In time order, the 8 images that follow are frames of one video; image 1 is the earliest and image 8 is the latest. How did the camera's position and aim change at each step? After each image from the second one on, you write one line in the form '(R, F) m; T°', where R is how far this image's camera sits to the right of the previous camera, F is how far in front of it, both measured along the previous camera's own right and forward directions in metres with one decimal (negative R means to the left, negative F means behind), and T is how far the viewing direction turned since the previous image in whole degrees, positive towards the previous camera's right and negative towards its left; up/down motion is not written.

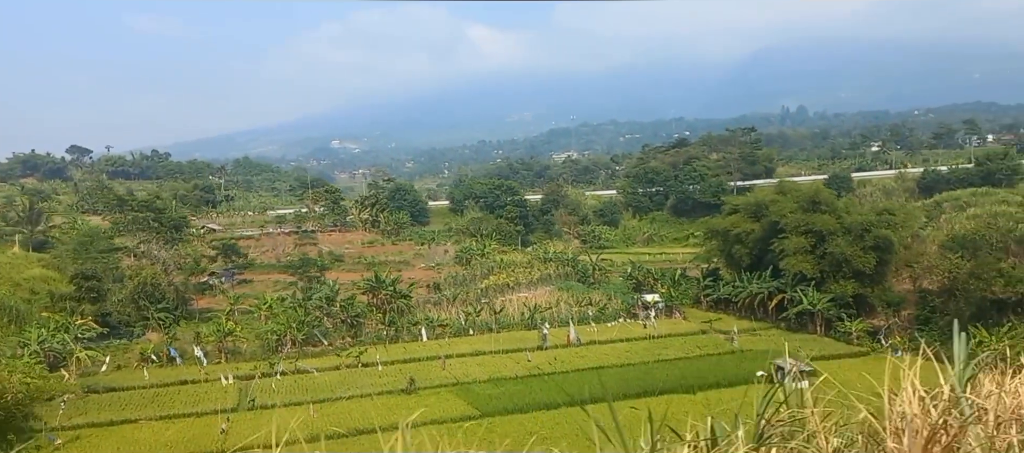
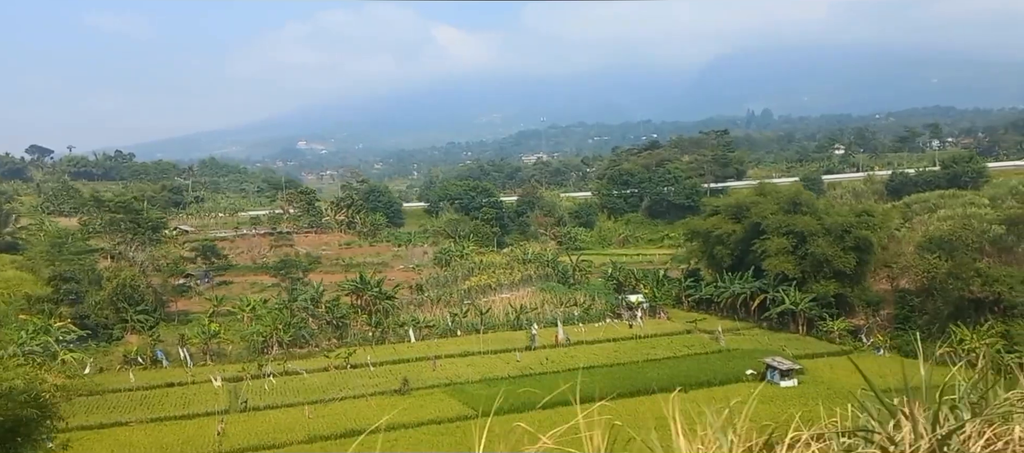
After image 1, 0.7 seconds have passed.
(-0.4, -0.1) m; +2°
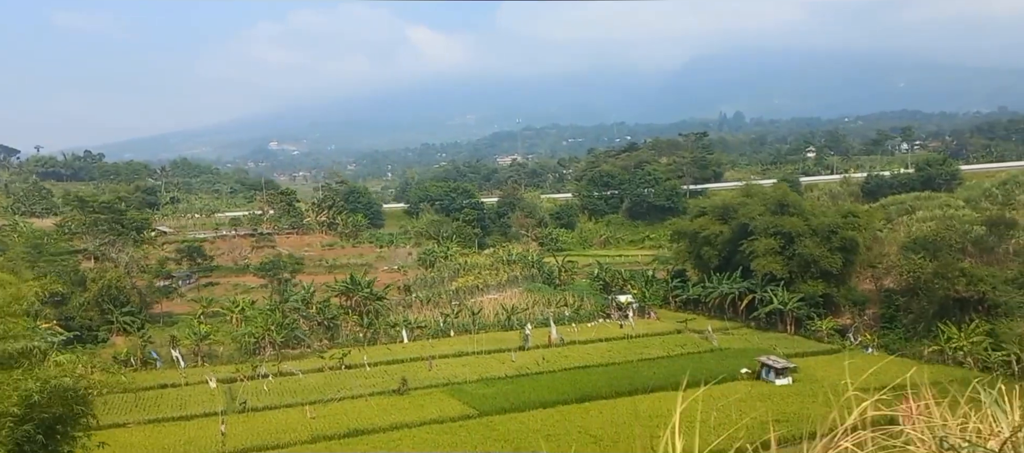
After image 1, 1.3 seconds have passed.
(-0.4, -0.1) m; +2°
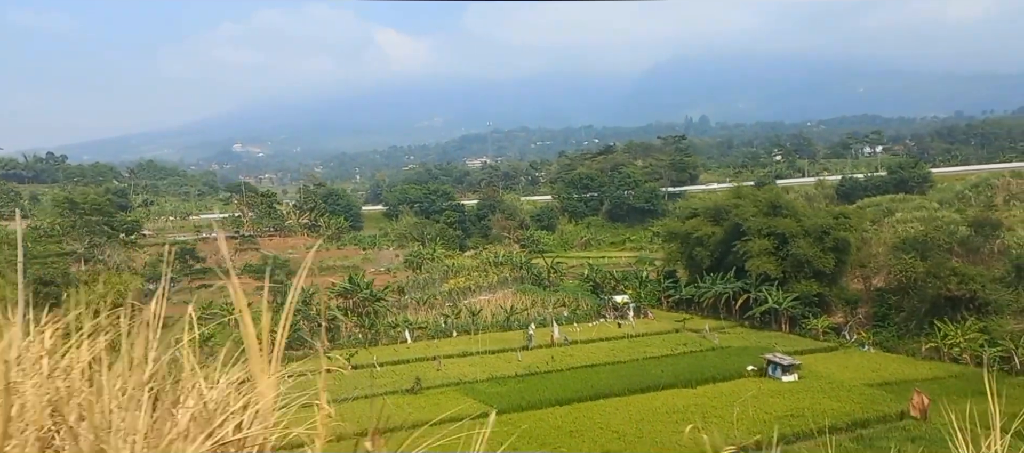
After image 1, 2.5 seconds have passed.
(-0.8, -0.2) m; +2°
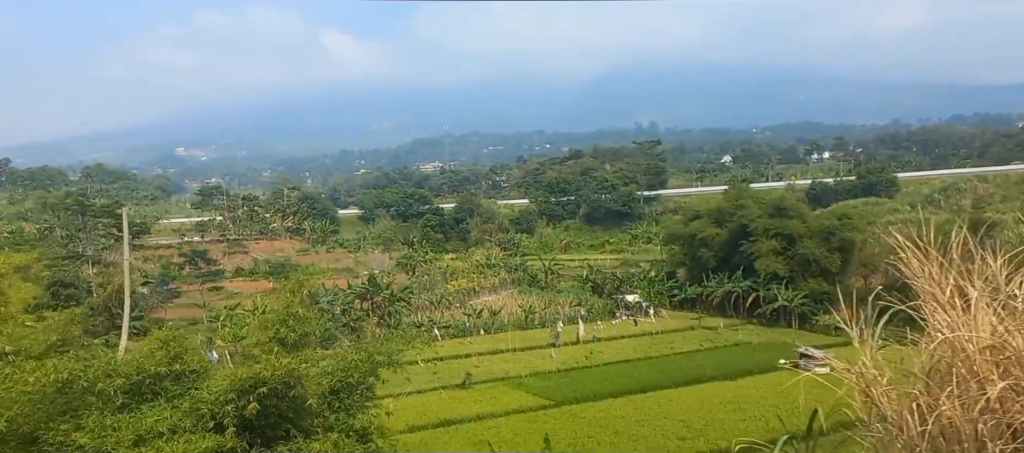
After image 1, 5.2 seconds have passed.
(-1.7, -0.5) m; +3°
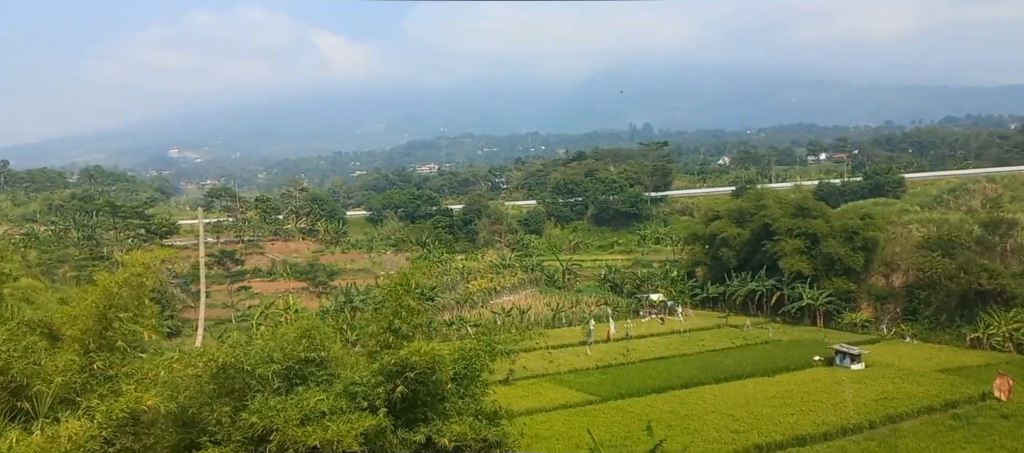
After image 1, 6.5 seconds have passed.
(-0.8, -0.3) m; 0°
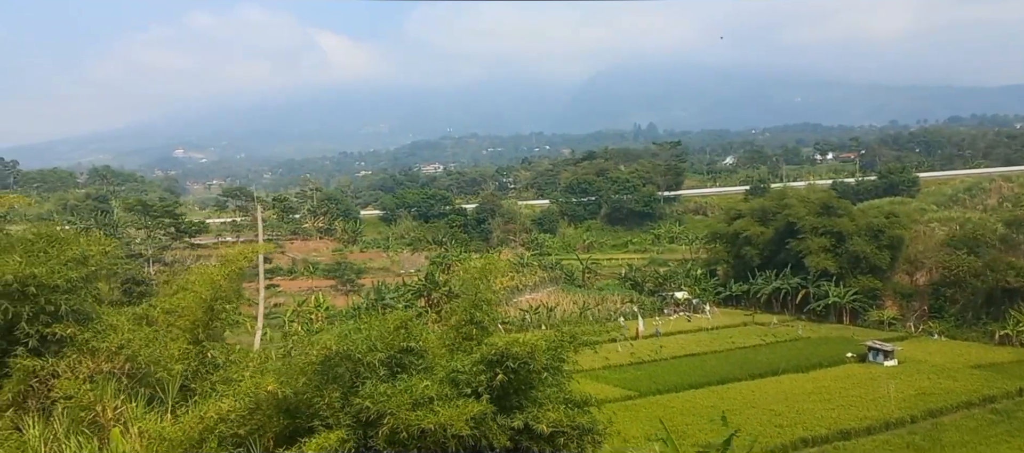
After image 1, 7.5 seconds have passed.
(-0.6, -0.2) m; 0°
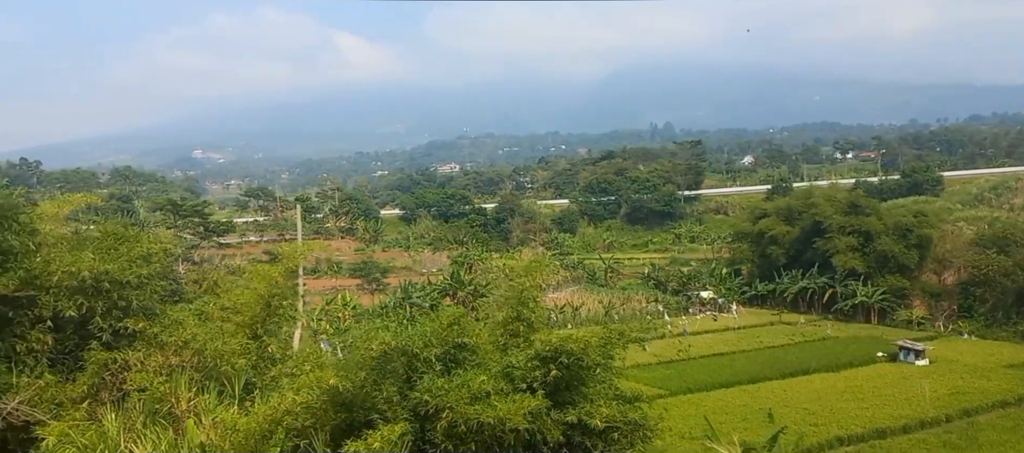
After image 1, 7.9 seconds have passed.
(-0.2, -0.1) m; -1°
